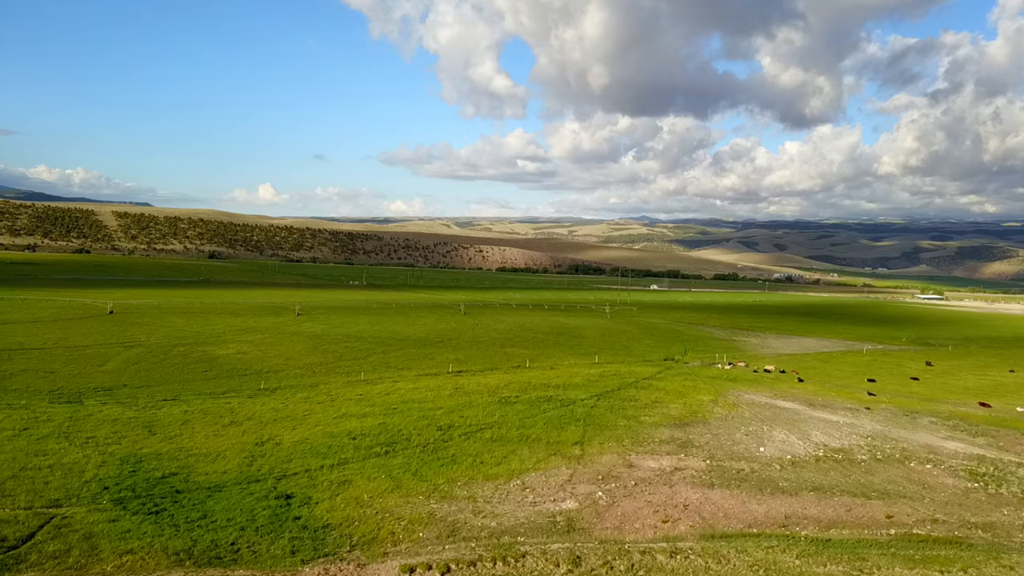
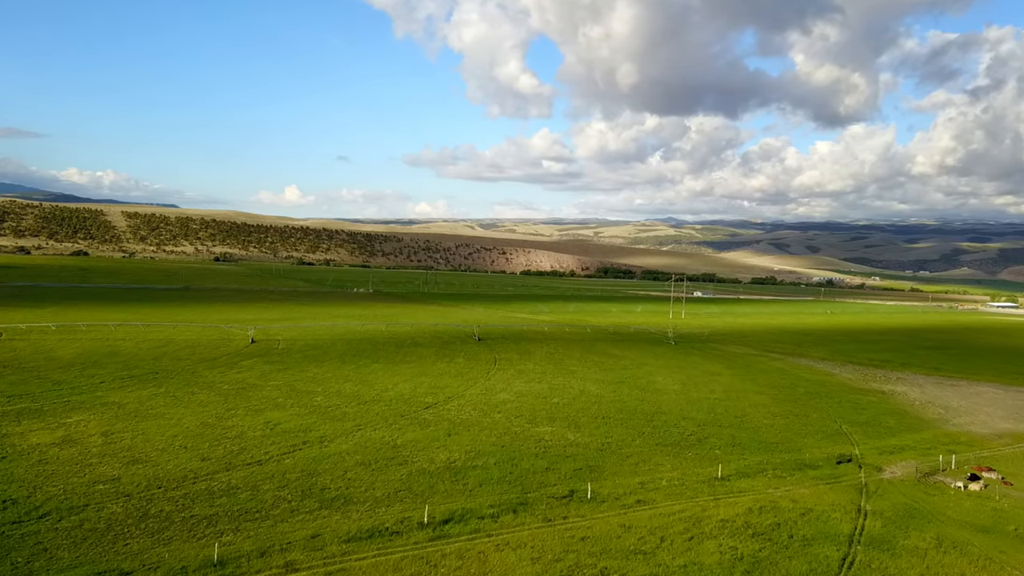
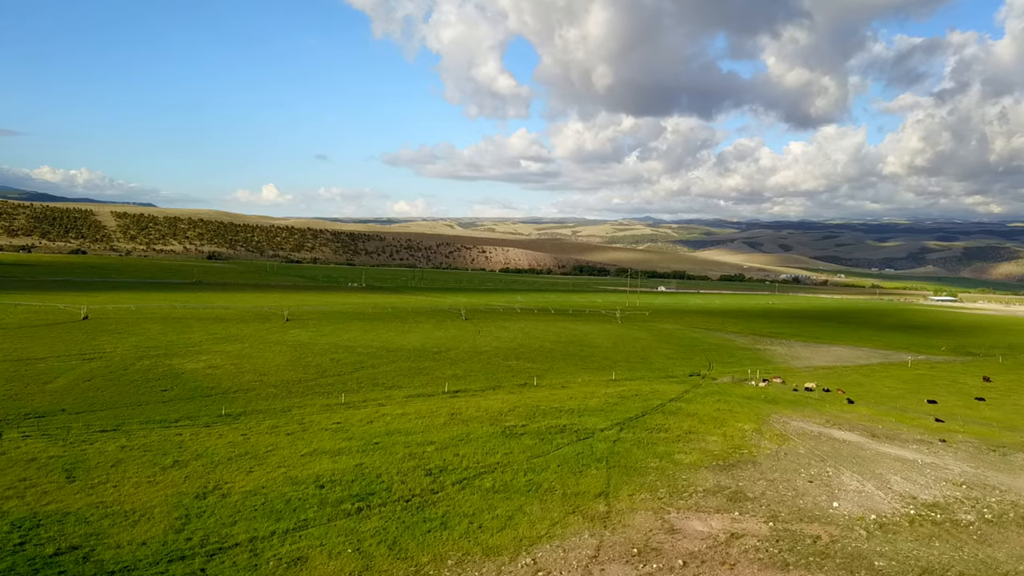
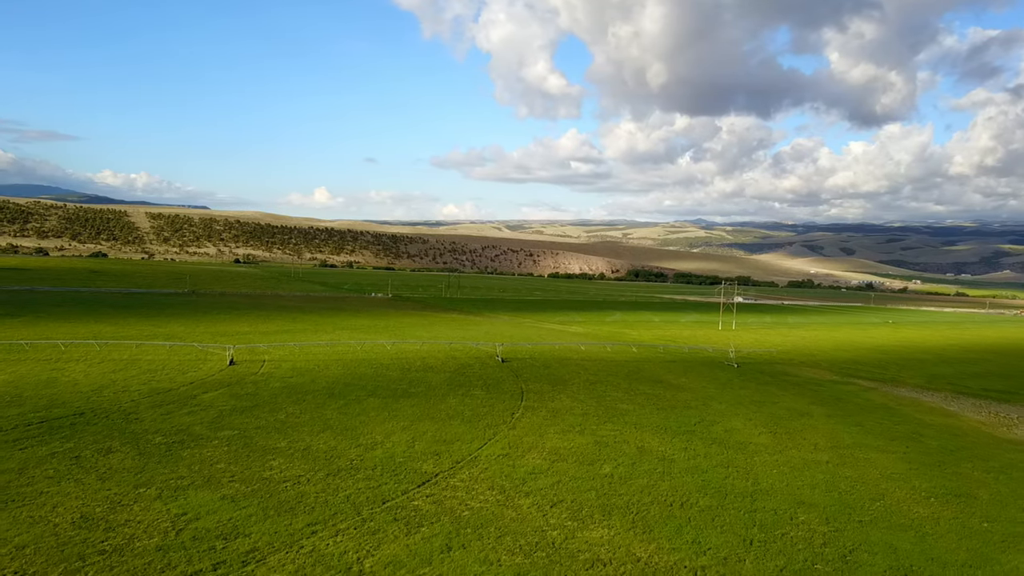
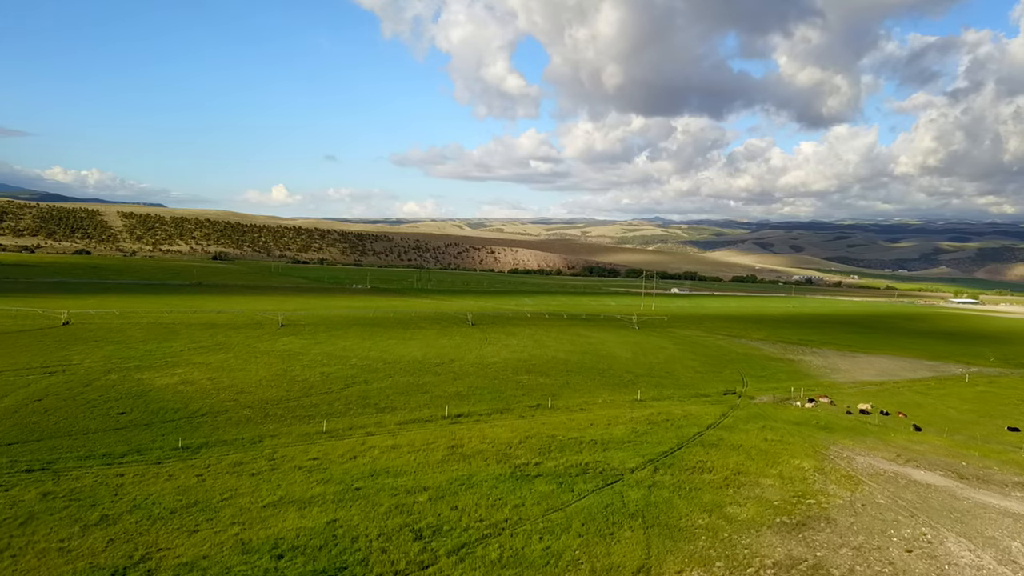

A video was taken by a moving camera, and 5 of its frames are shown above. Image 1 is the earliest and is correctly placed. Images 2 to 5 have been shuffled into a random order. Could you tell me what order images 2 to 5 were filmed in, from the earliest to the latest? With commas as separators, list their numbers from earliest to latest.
3, 5, 2, 4
